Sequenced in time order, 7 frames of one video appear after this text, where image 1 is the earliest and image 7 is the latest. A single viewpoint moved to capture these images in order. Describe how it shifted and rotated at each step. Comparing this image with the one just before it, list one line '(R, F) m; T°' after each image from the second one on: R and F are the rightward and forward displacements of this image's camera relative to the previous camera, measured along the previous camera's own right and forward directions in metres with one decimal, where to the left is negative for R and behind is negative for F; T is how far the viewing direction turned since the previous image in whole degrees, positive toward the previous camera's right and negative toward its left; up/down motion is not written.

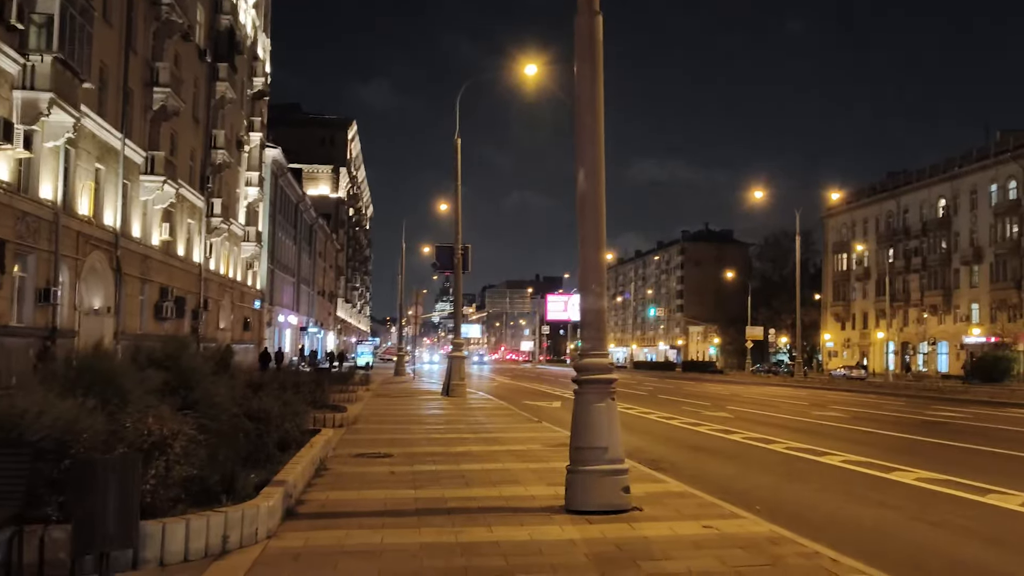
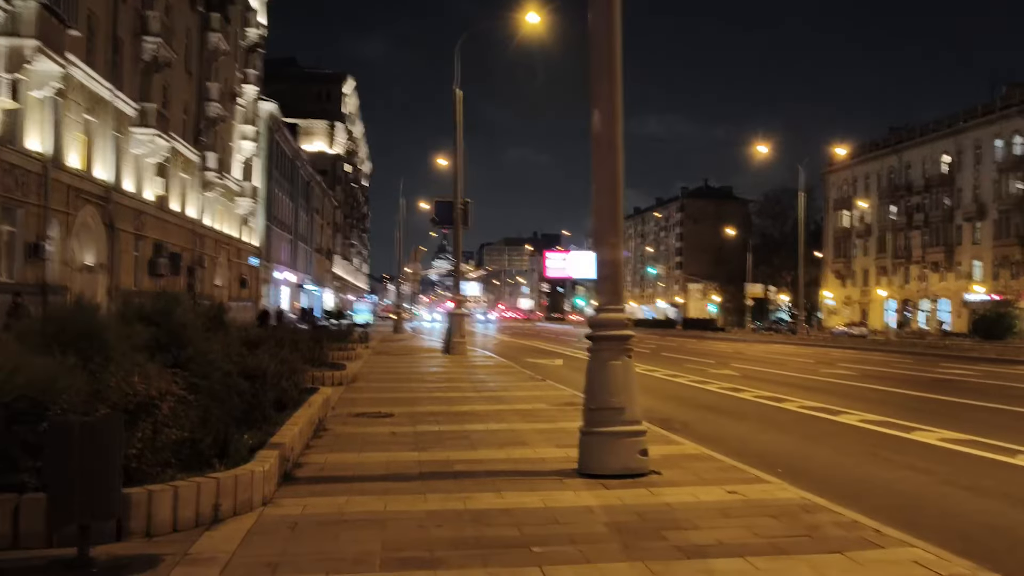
(-0.1, +0.6) m; 0°
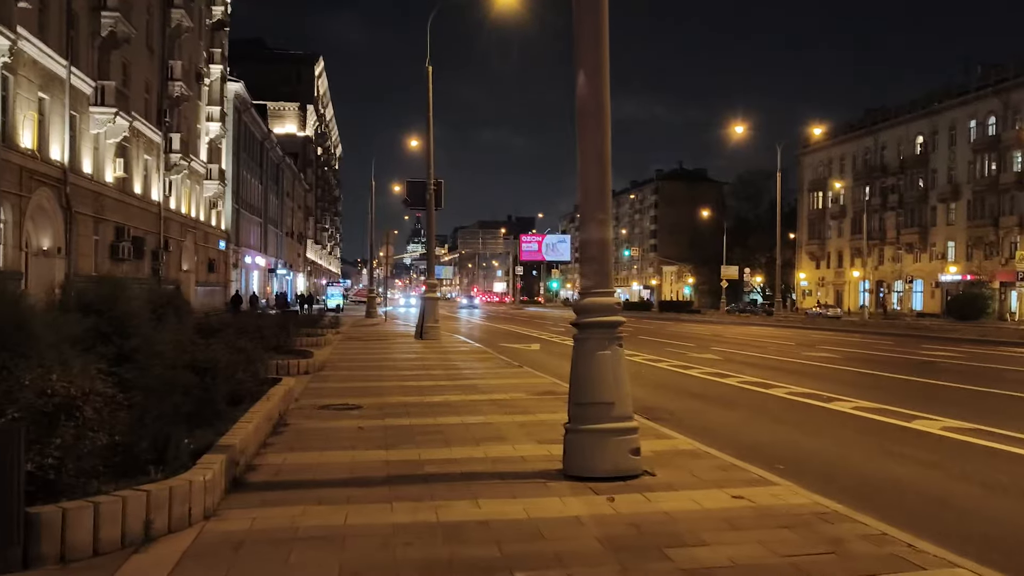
(0.0, +0.9) m; +2°
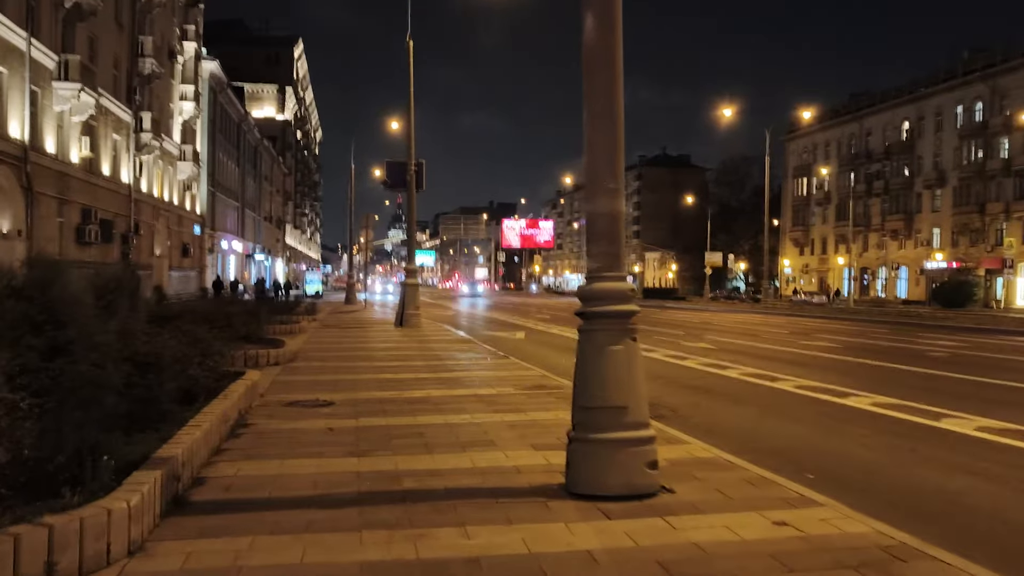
(-0.1, +1.2) m; +1°
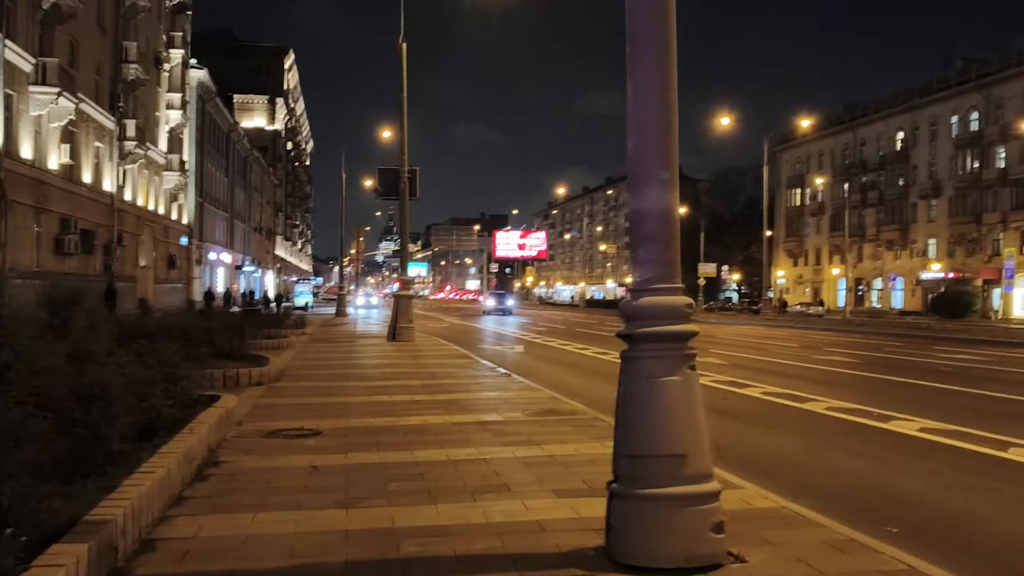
(-0.2, +1.3) m; +1°
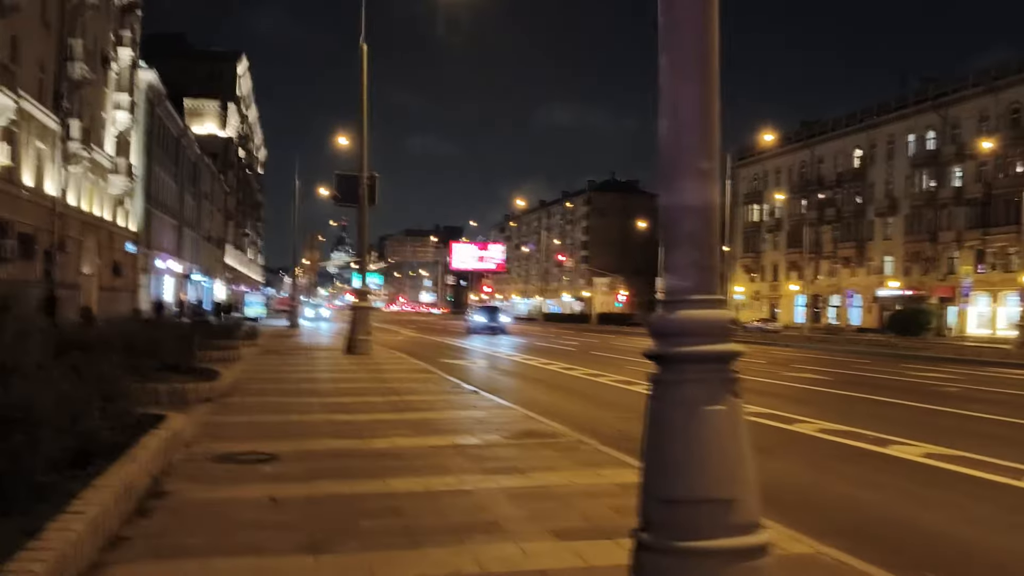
(-0.3, +0.8) m; +3°
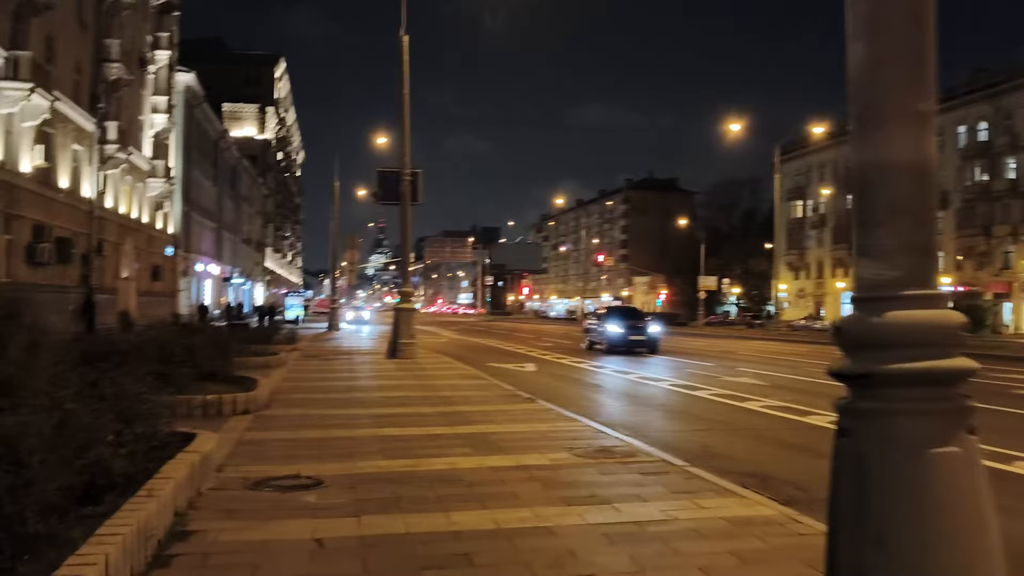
(-0.3, +1.2) m; -2°
